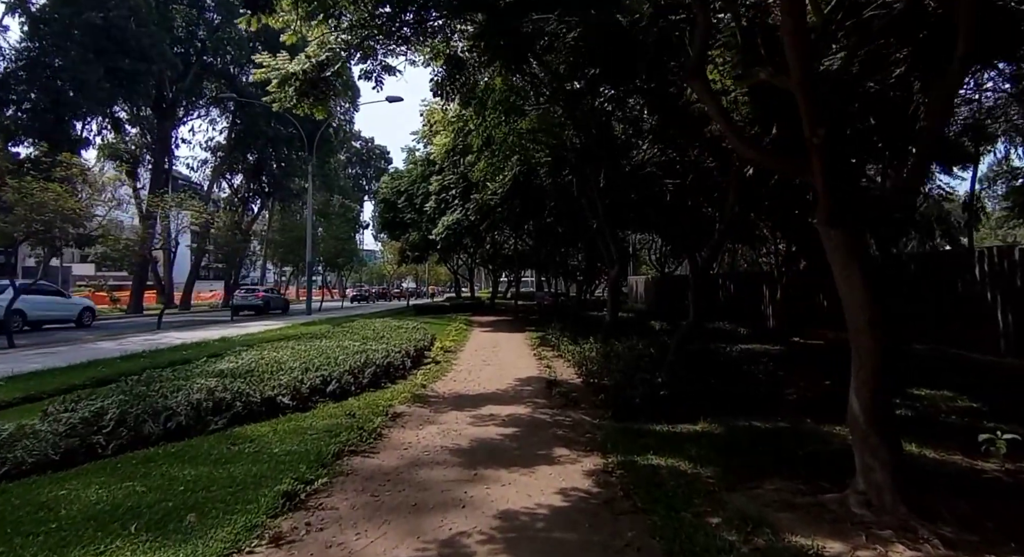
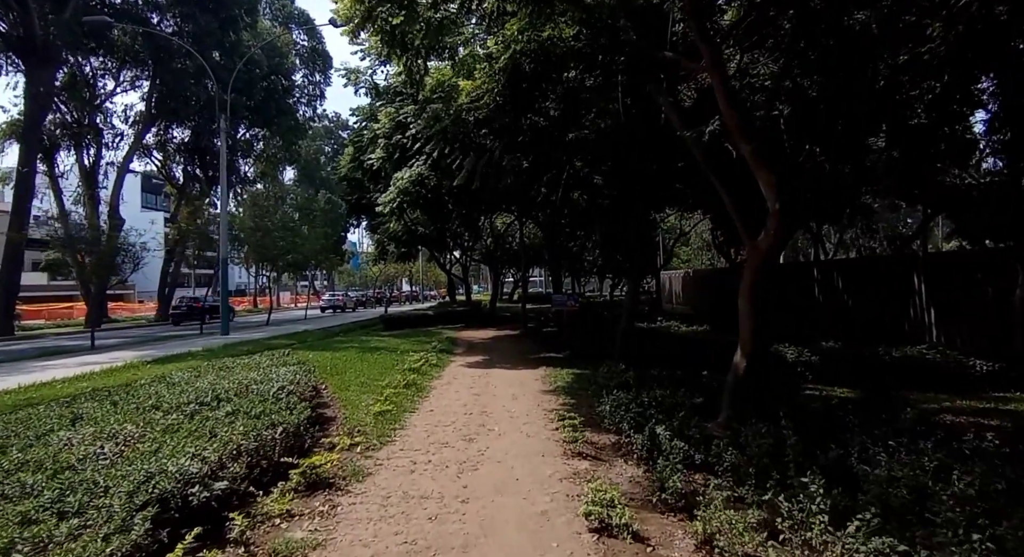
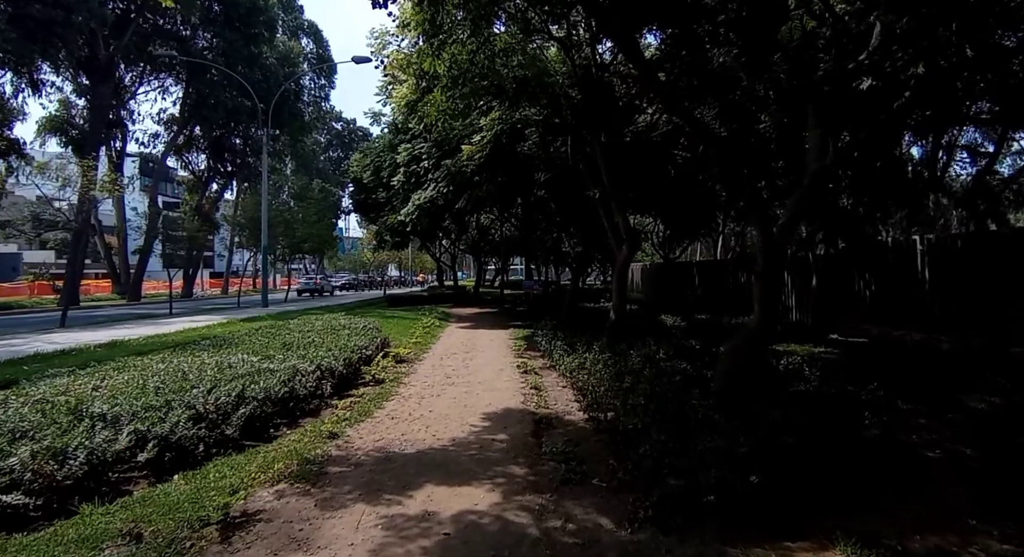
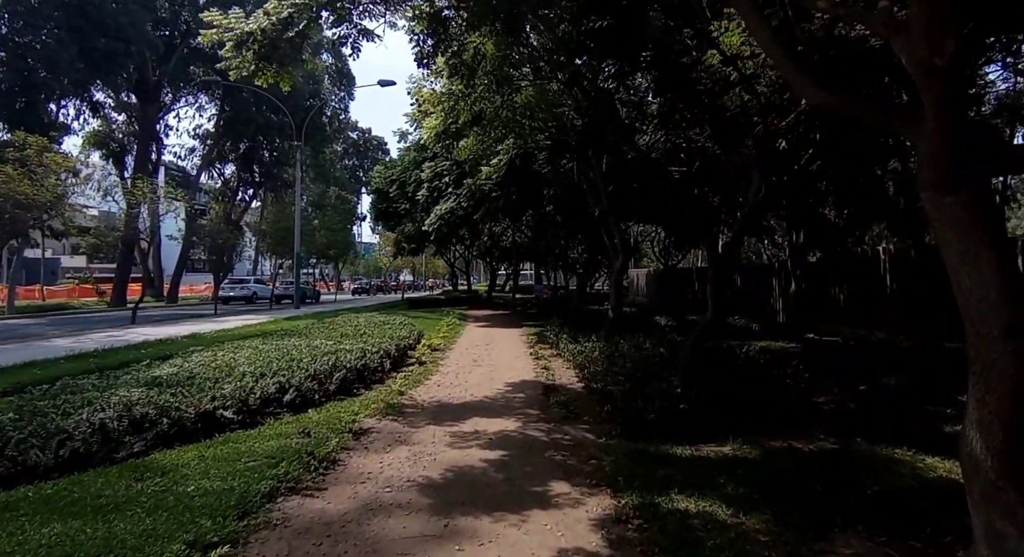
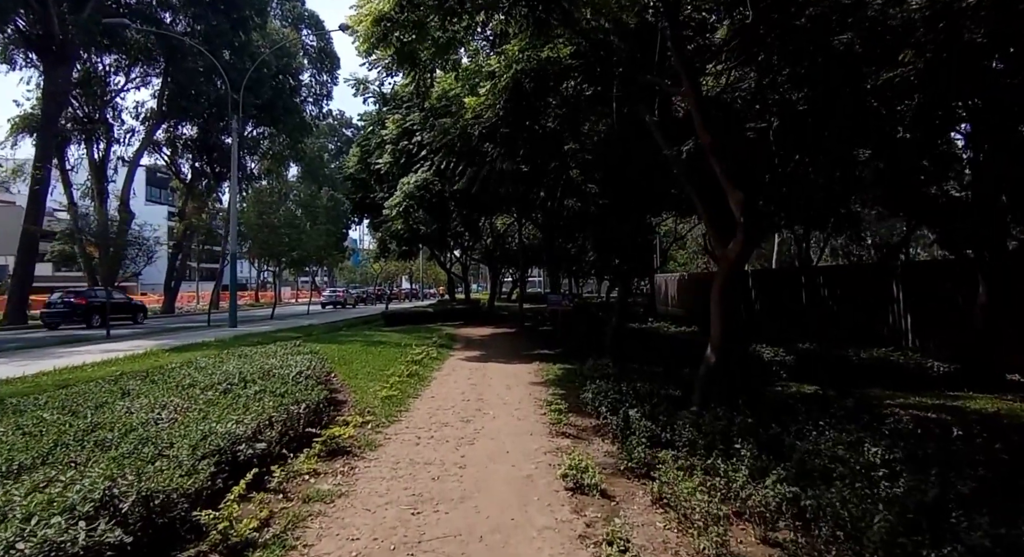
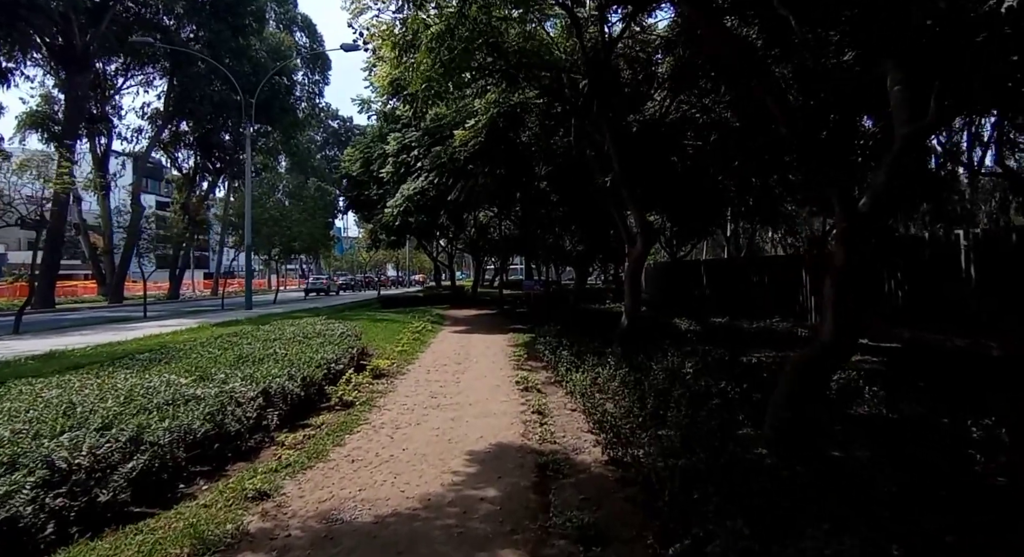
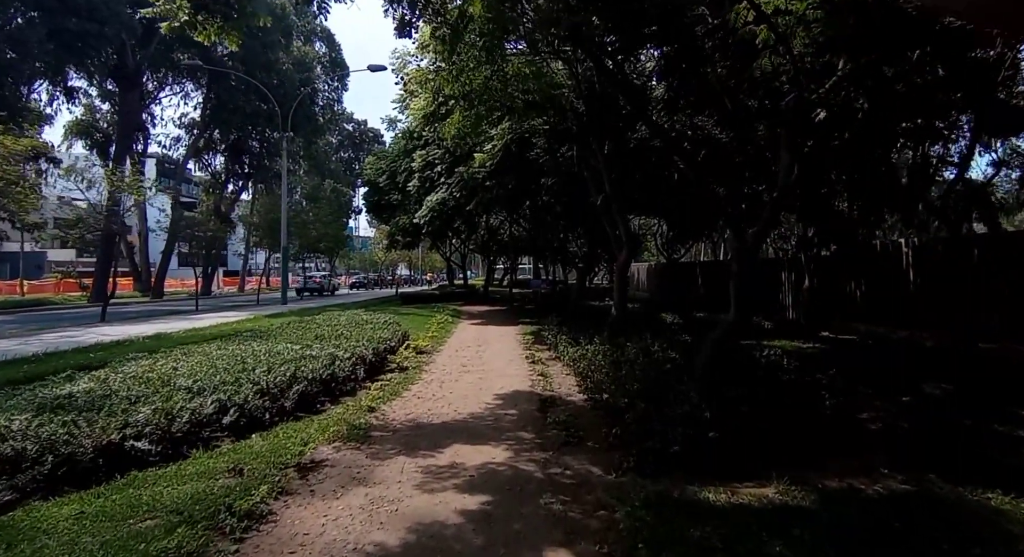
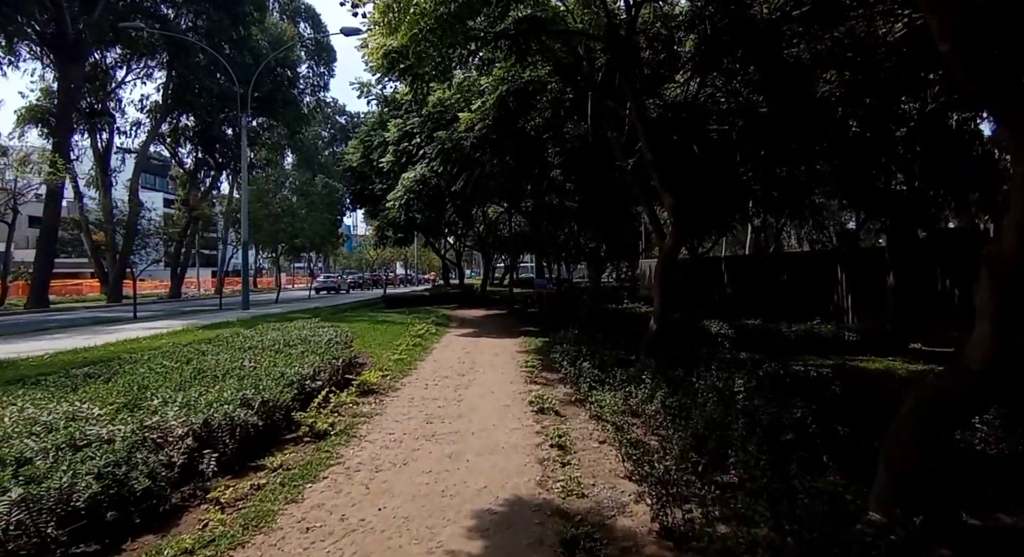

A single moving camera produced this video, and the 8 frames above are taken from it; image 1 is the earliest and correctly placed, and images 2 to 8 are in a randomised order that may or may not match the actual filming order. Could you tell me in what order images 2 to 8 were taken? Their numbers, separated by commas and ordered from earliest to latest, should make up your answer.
4, 7, 3, 6, 8, 5, 2
